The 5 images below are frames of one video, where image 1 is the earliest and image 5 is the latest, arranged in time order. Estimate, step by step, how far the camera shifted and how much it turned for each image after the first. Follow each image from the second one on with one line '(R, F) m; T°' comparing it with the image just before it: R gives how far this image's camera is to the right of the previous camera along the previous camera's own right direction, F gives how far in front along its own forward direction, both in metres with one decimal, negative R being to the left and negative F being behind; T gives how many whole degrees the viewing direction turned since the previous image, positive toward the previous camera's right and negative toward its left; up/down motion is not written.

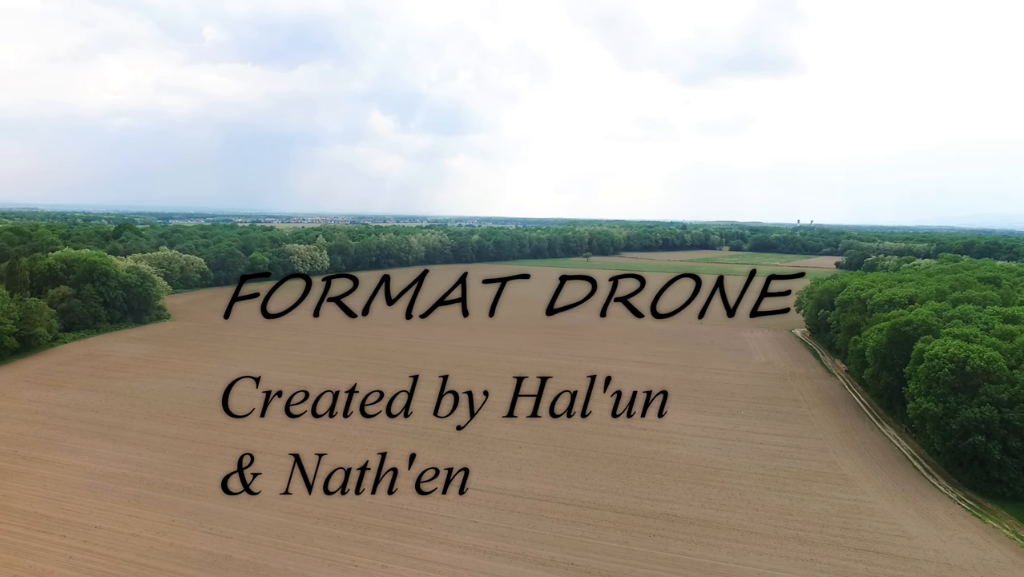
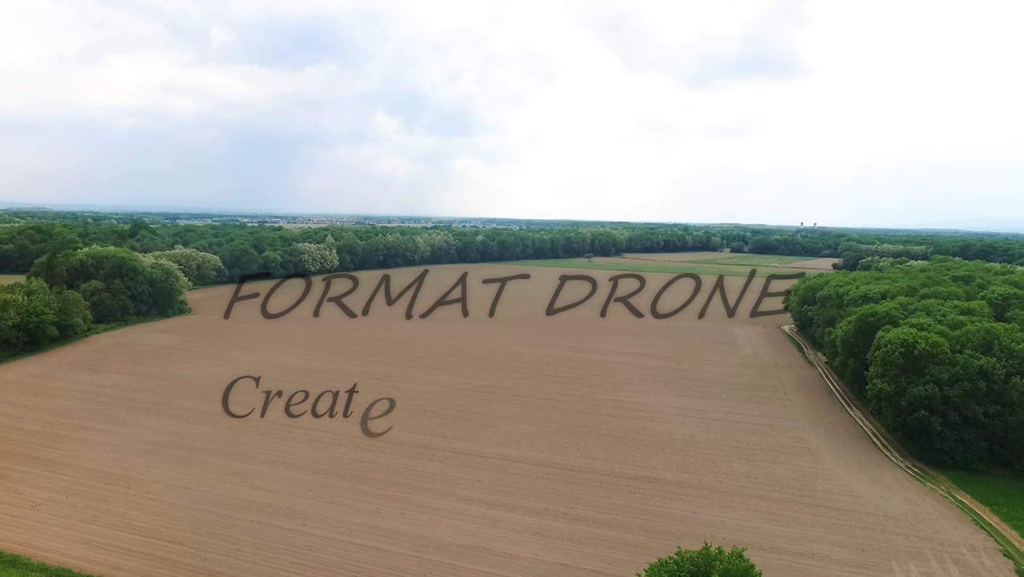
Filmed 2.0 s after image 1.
(+0.1, -2.2) m; 0°
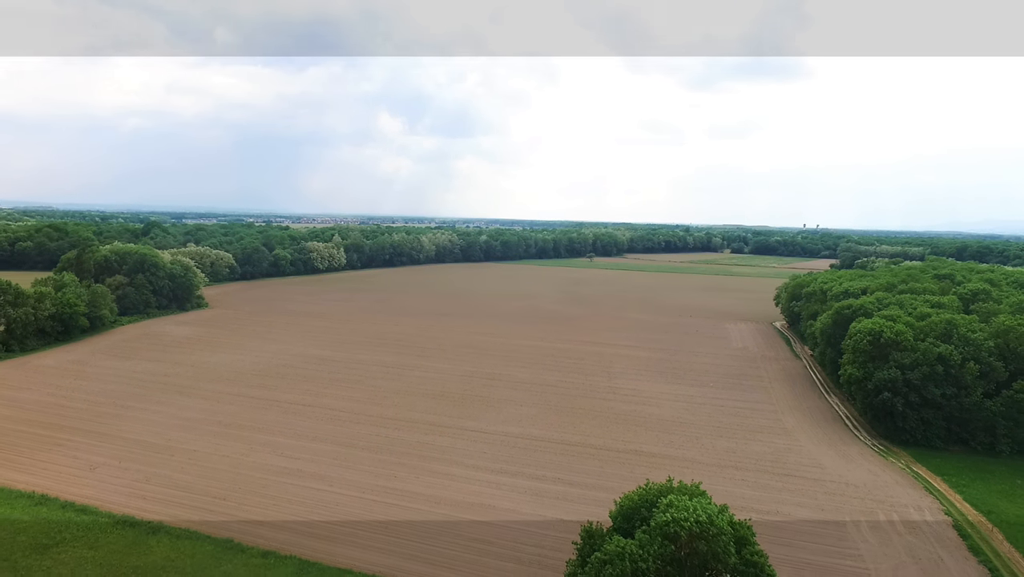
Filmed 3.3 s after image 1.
(0.0, -1.8) m; 0°
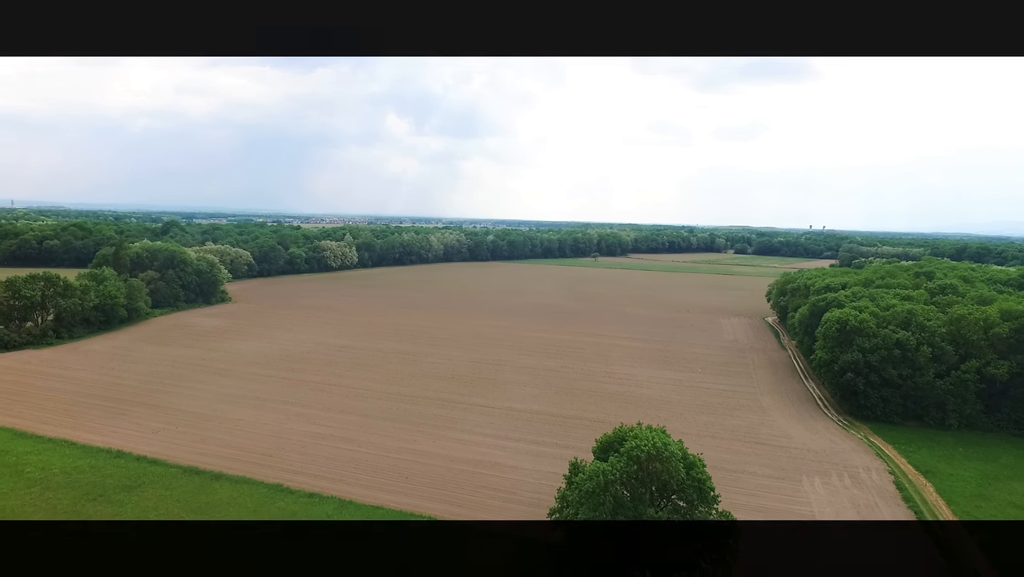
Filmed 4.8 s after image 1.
(+0.1, -2.5) m; -1°
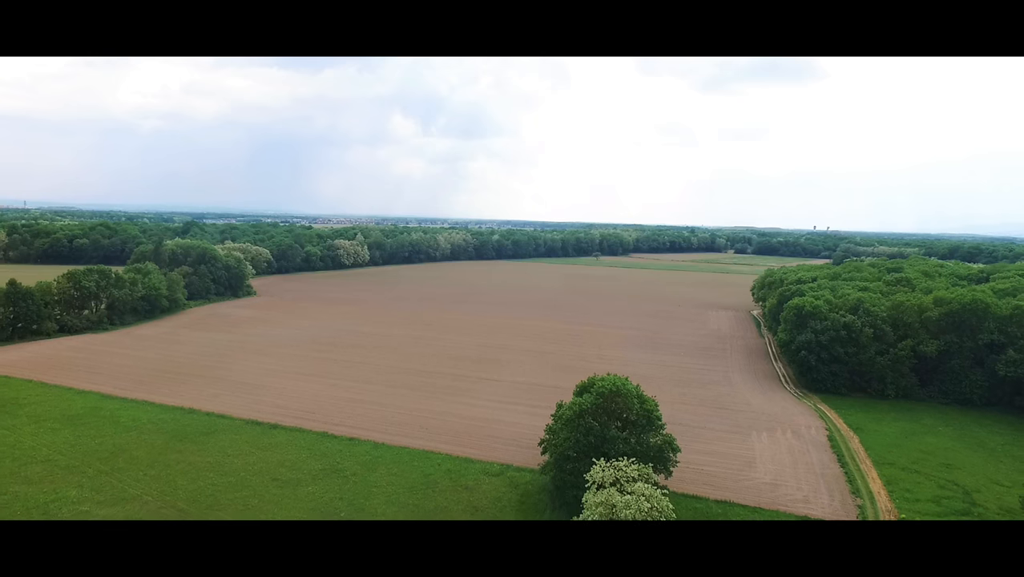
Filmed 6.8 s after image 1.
(+0.2, -3.6) m; -1°
